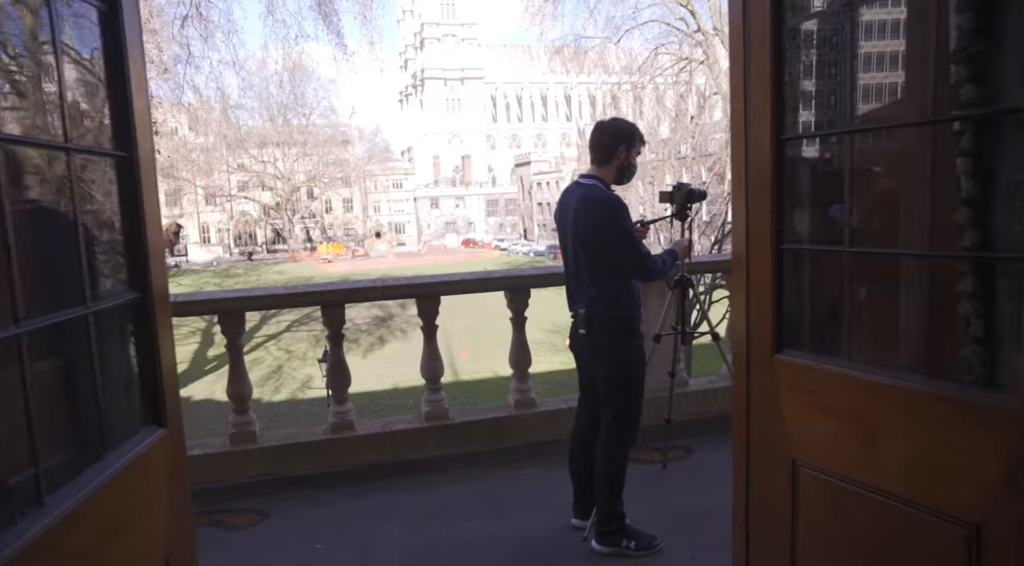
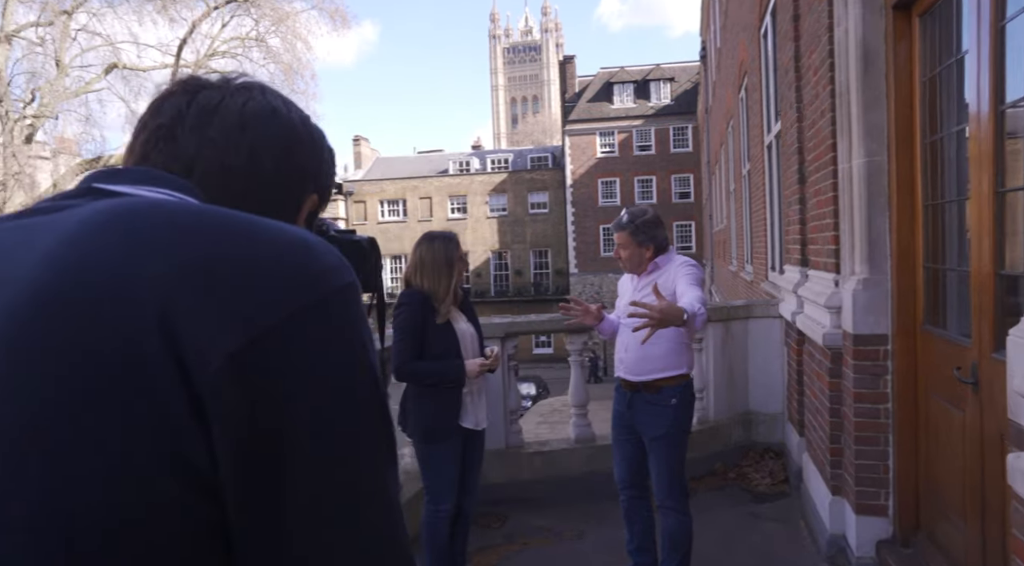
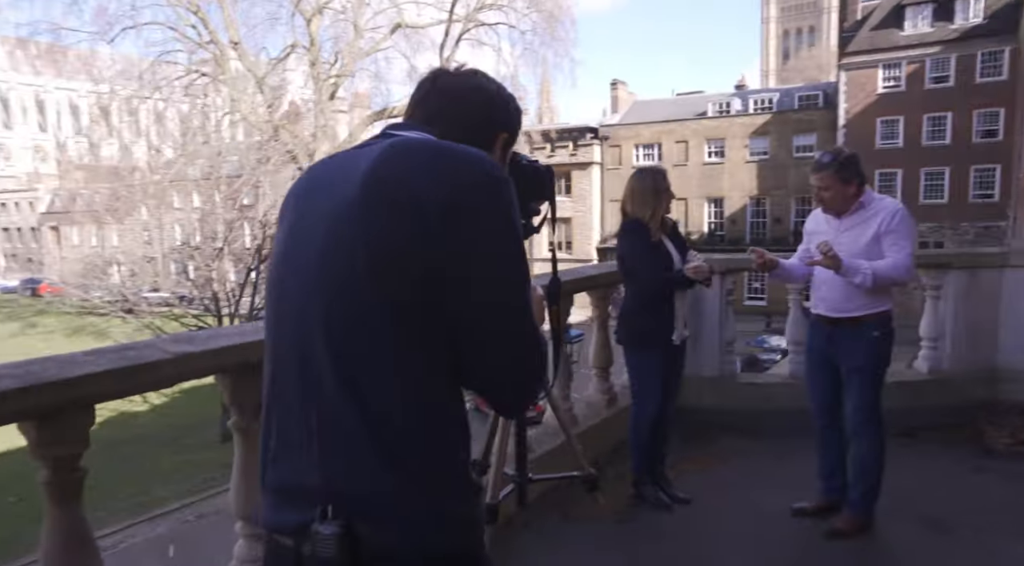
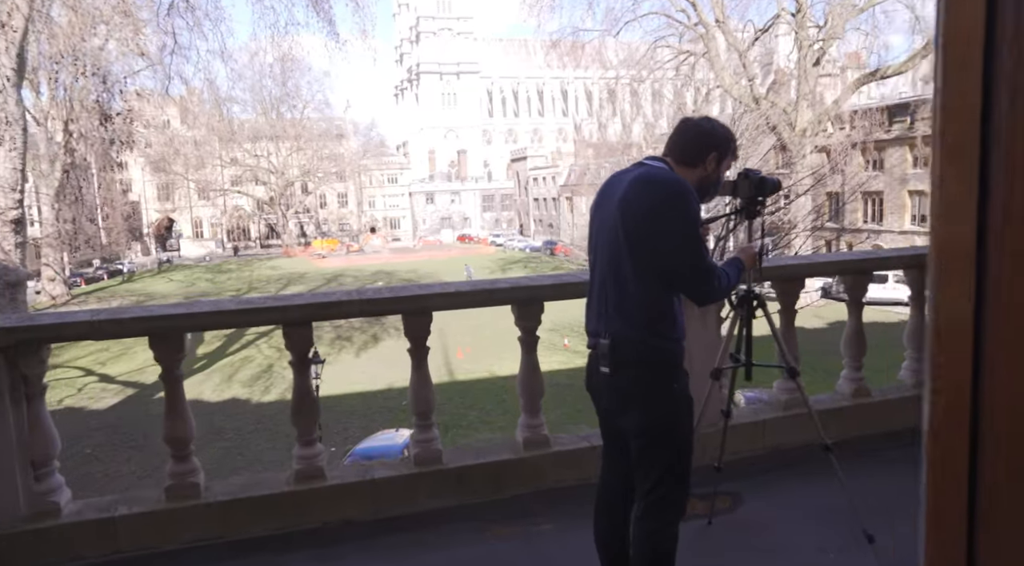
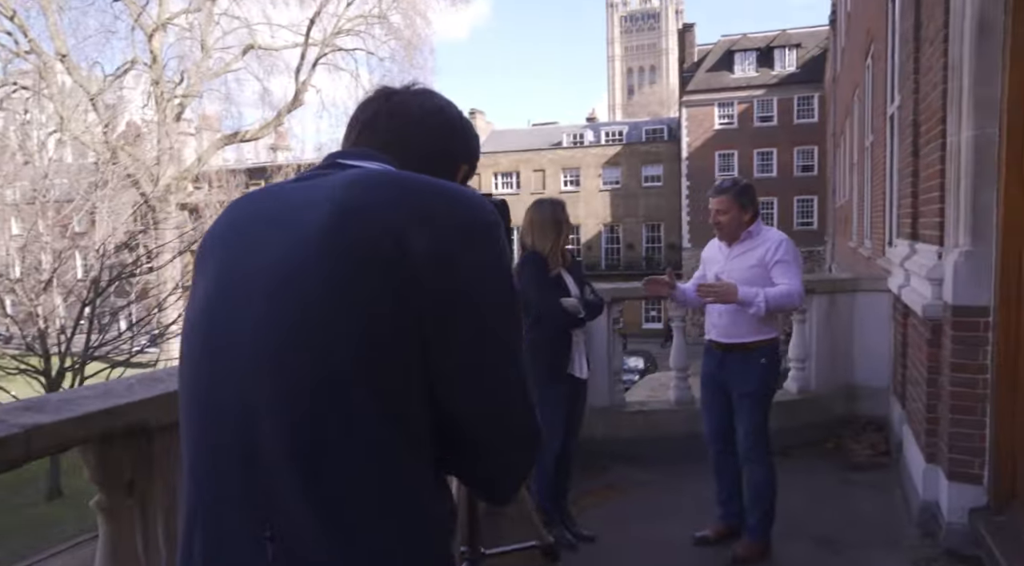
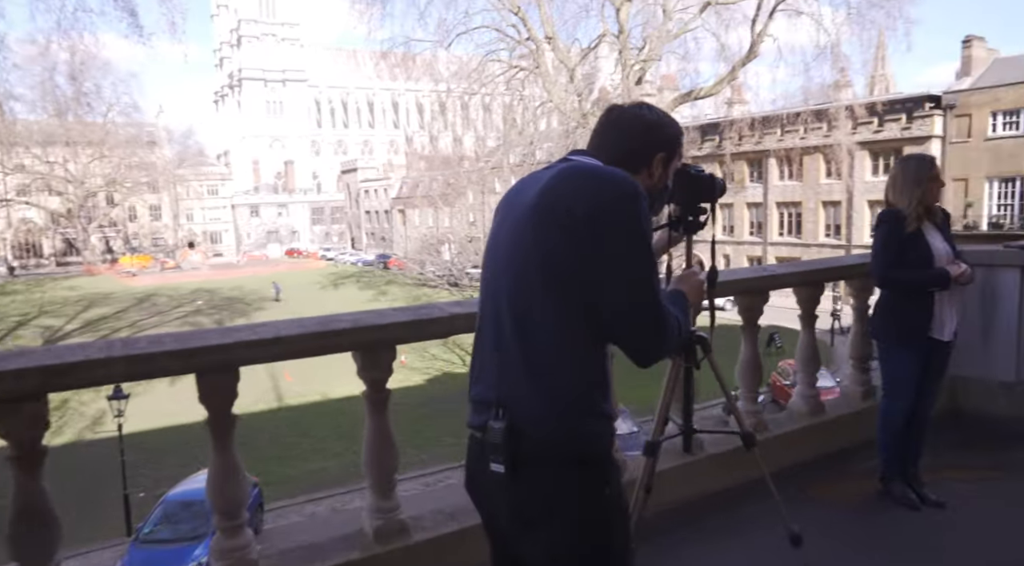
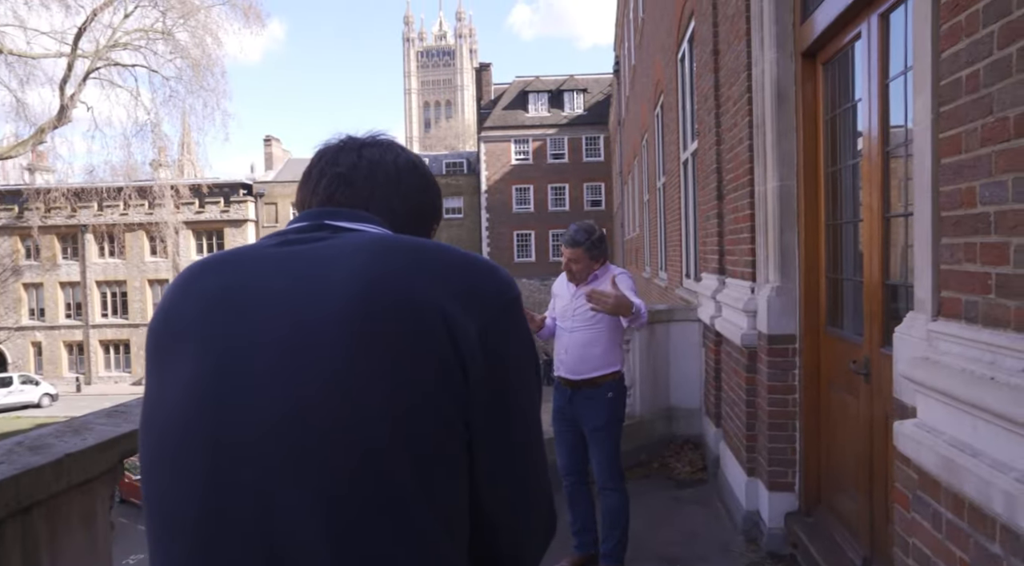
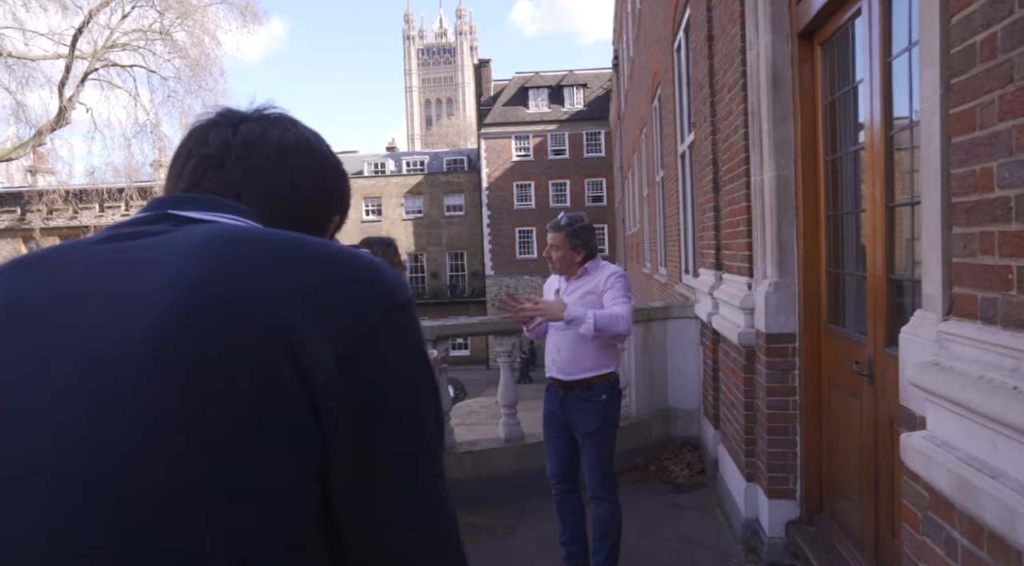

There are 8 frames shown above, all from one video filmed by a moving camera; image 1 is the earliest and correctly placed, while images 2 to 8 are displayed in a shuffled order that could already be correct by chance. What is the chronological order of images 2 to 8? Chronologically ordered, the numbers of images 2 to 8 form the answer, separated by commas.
4, 6, 3, 5, 7, 8, 2
